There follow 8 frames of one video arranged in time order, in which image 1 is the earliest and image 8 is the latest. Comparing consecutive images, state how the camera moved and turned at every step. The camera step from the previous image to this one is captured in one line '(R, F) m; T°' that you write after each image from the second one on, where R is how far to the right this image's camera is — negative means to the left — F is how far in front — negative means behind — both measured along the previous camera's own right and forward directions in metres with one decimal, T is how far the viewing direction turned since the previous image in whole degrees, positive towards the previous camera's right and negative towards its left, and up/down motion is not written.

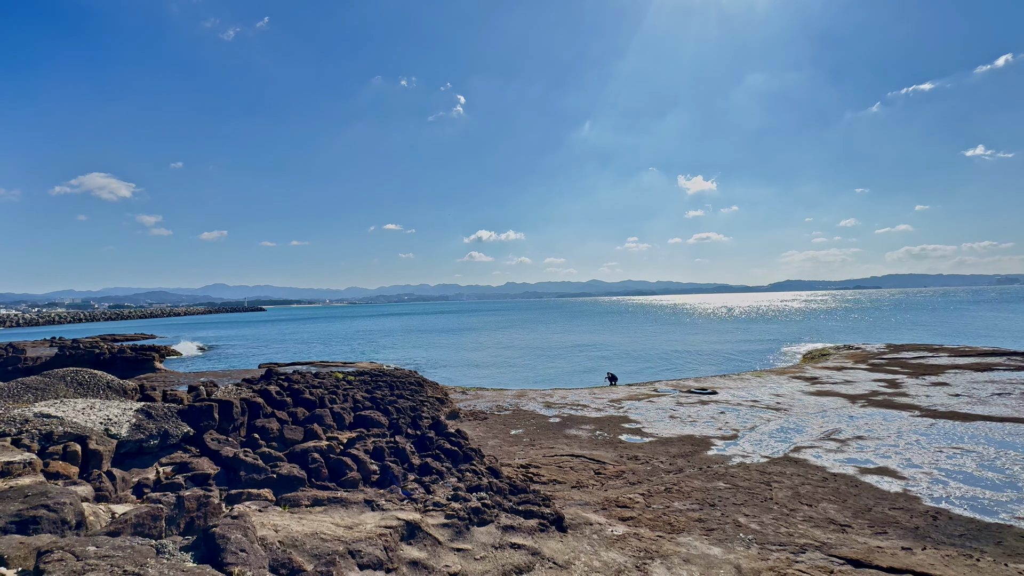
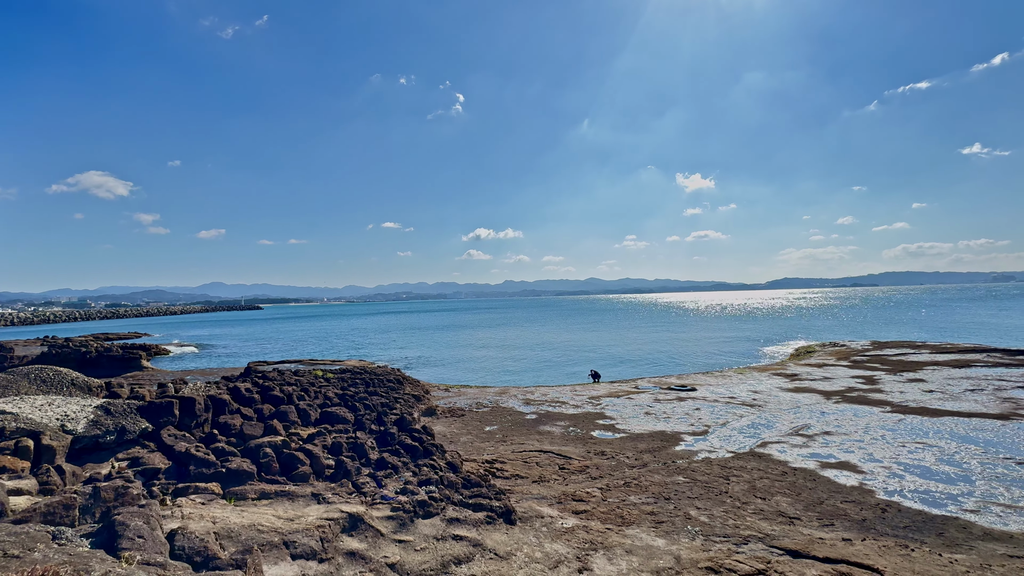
(+0.9, -0.2) m; 0°
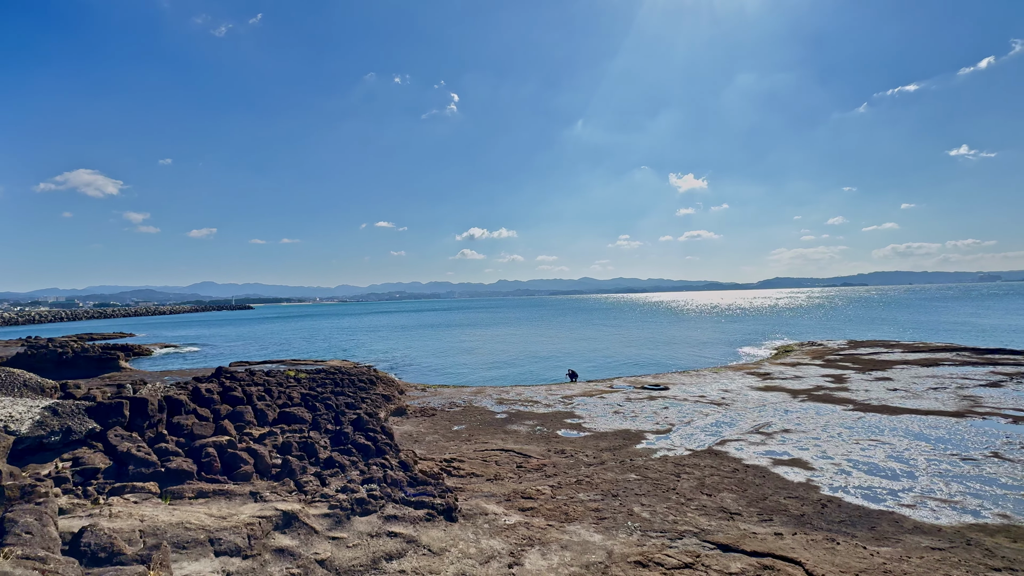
(+1.0, -0.2) m; +1°
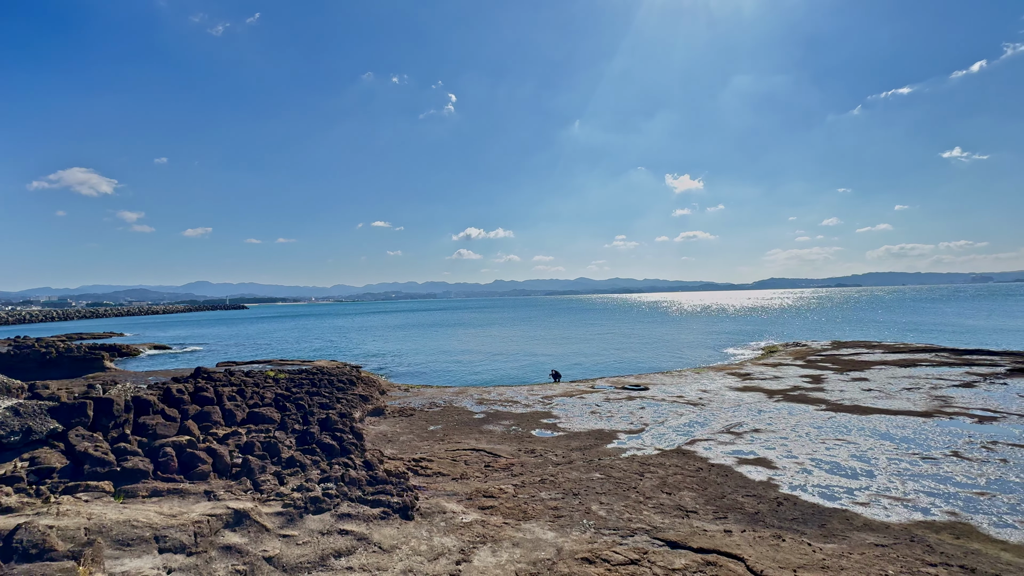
(+0.8, -0.2) m; 0°
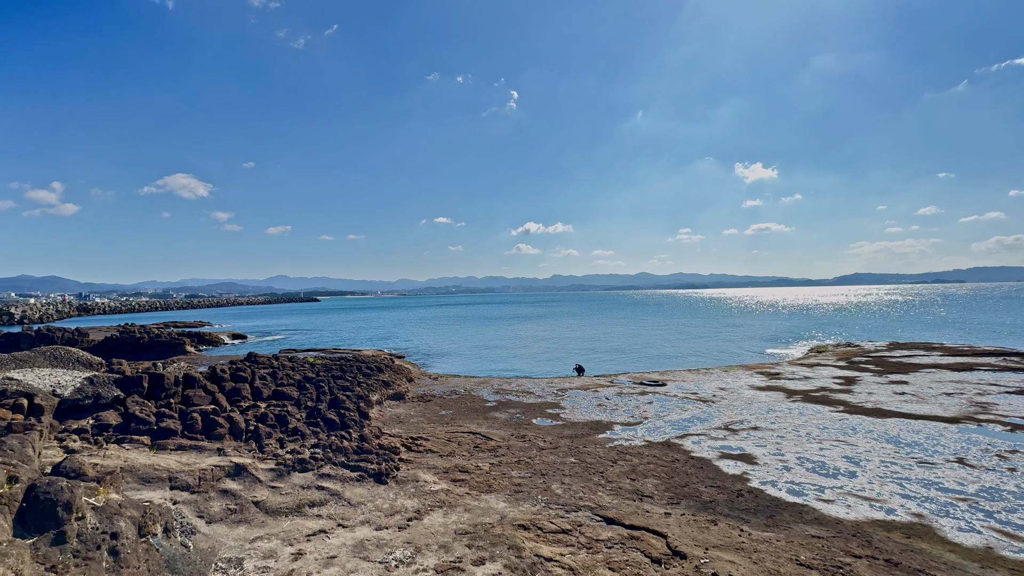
(+2.2, -1.0) m; -7°
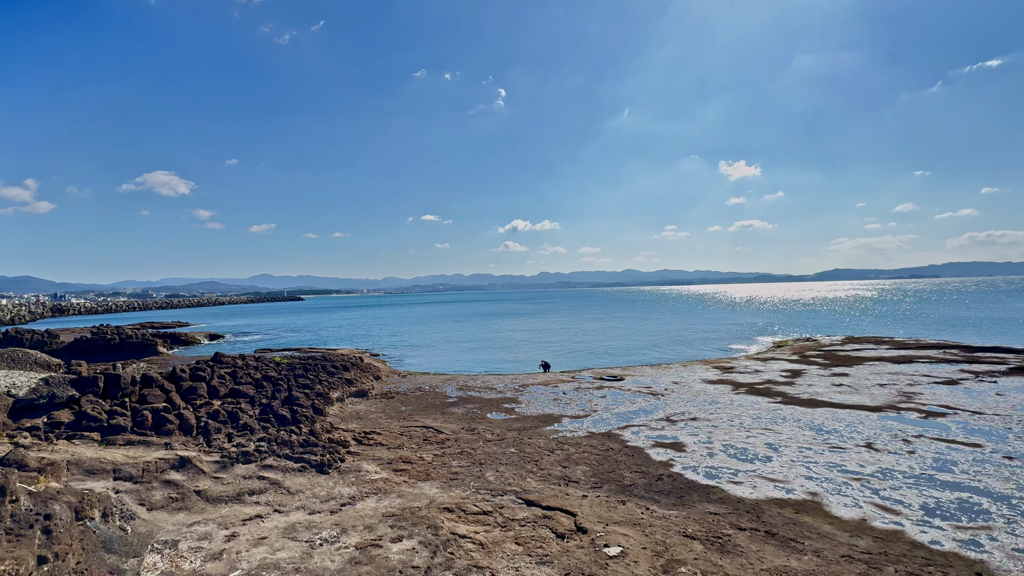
(+1.4, -0.8) m; +2°
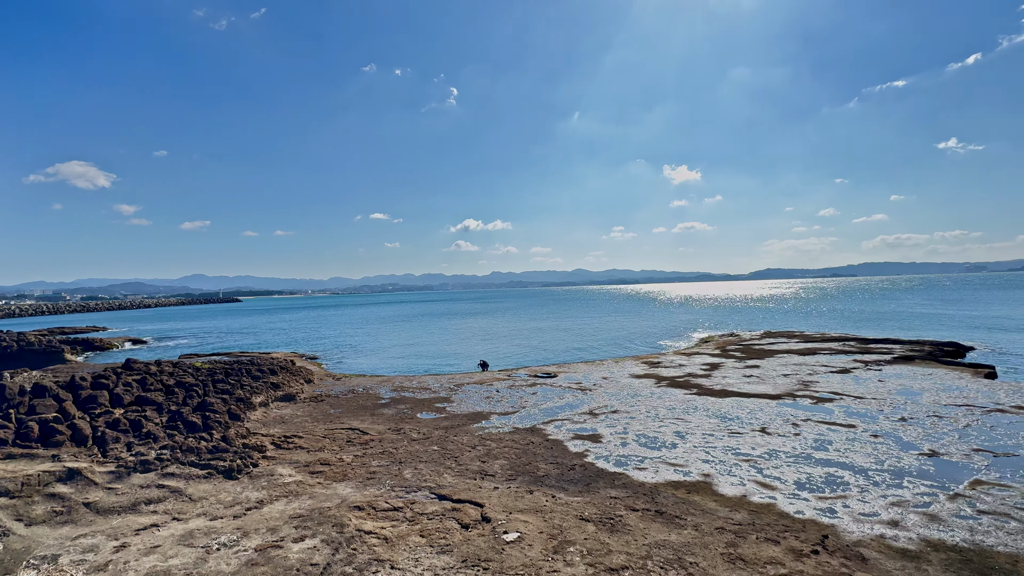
(+1.0, -0.4) m; +6°
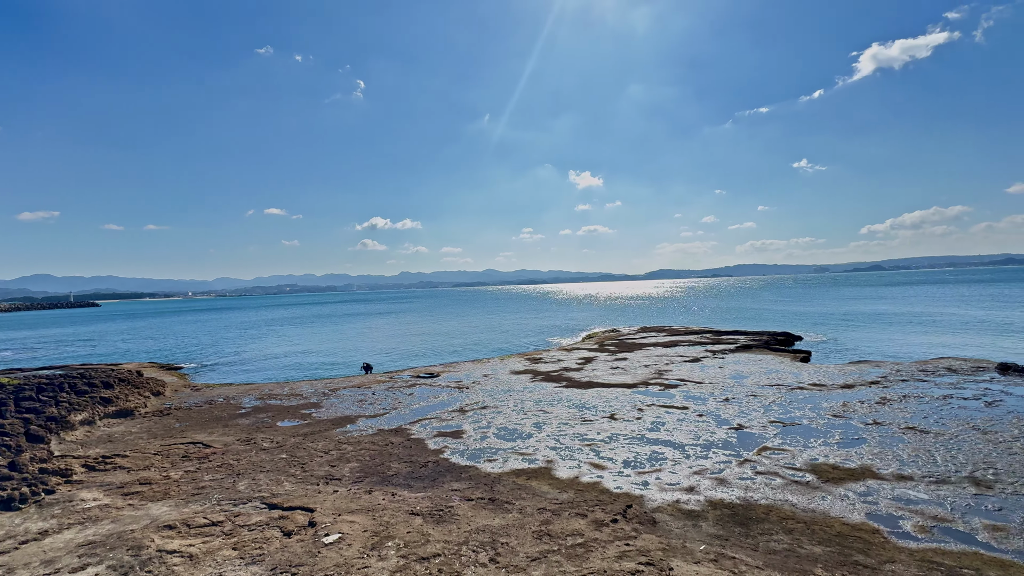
(+1.7, -0.4) m; +11°
